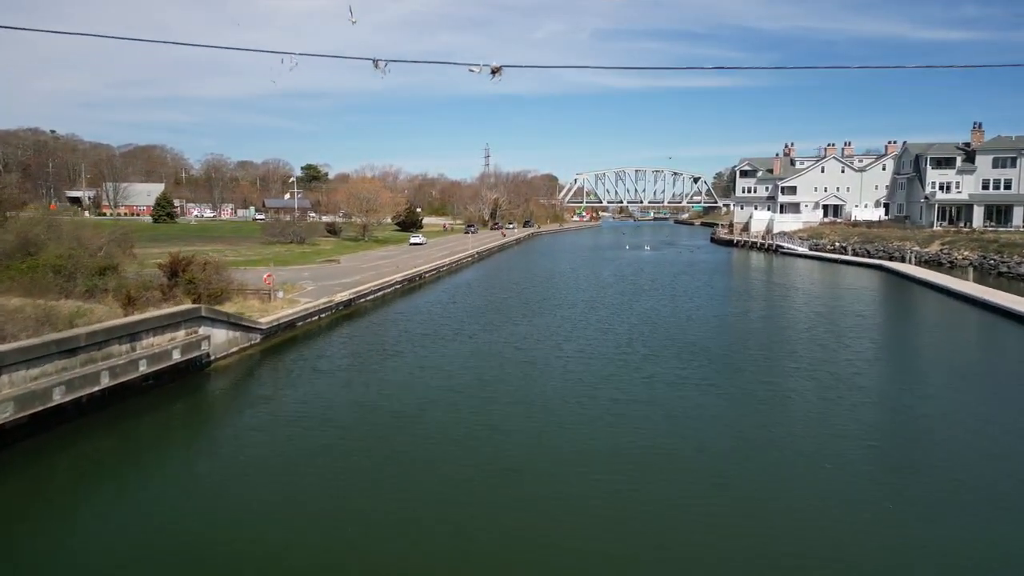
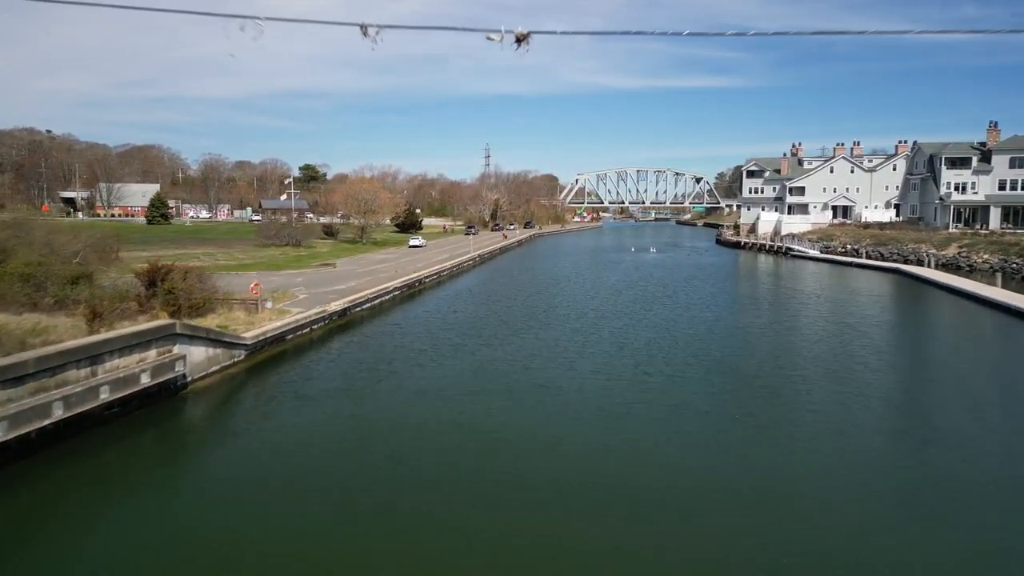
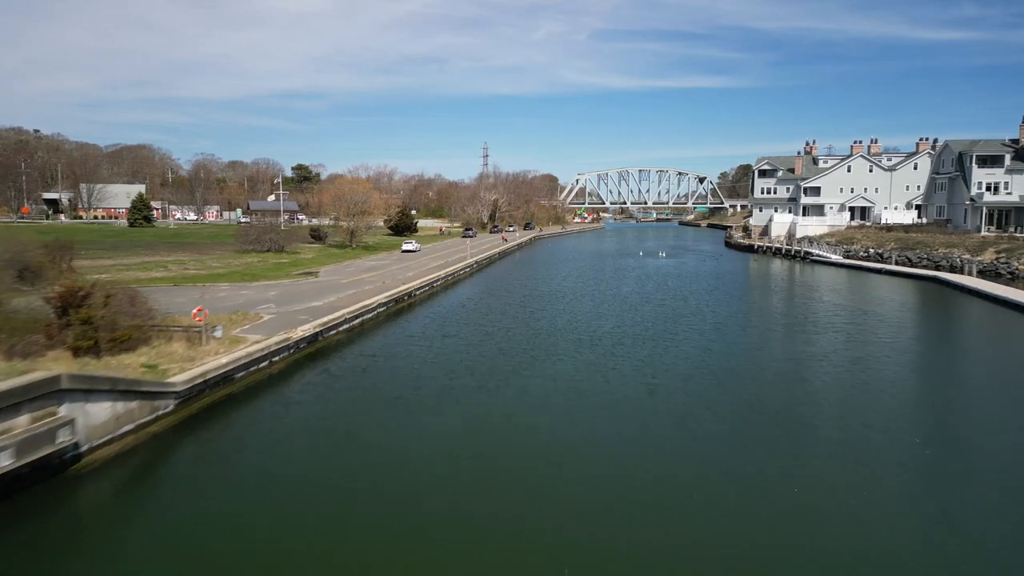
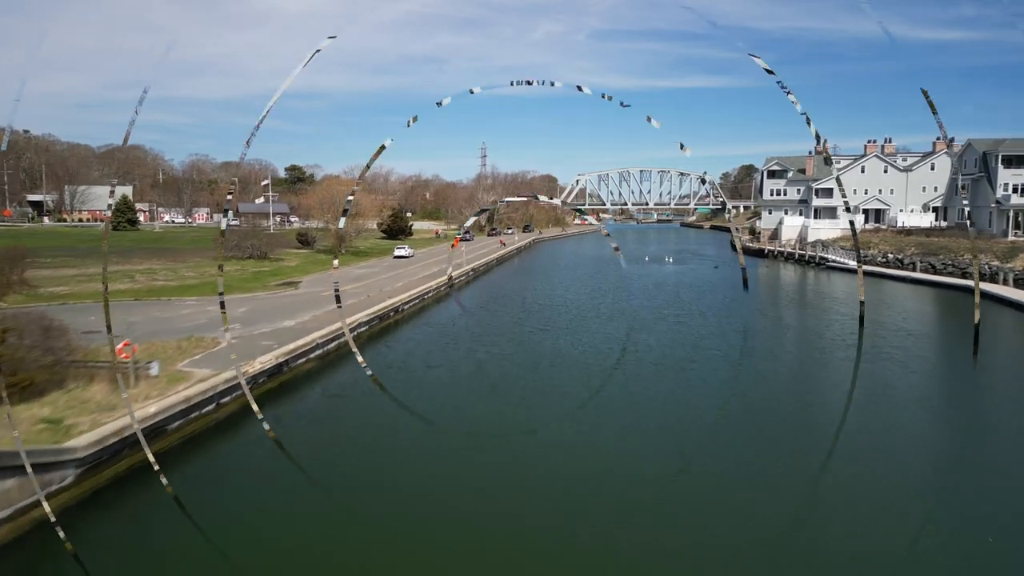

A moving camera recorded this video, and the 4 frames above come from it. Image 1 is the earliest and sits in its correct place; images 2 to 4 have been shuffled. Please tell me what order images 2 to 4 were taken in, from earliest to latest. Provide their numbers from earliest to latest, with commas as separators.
2, 3, 4
